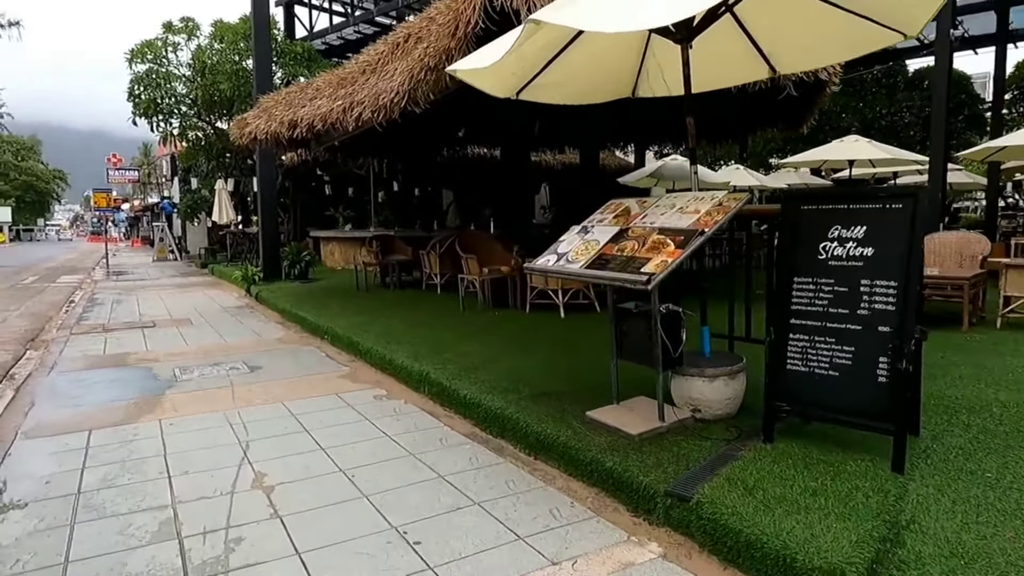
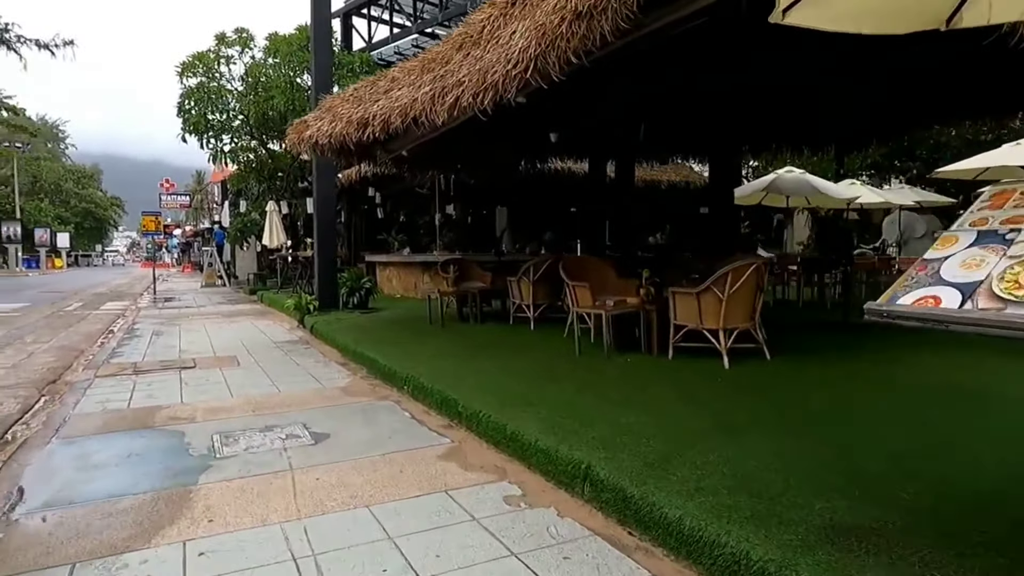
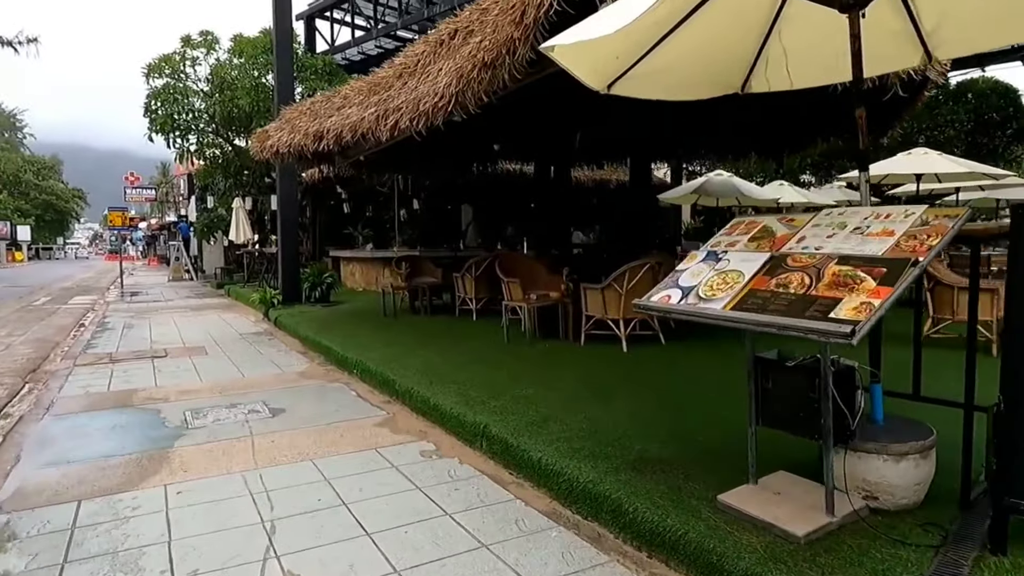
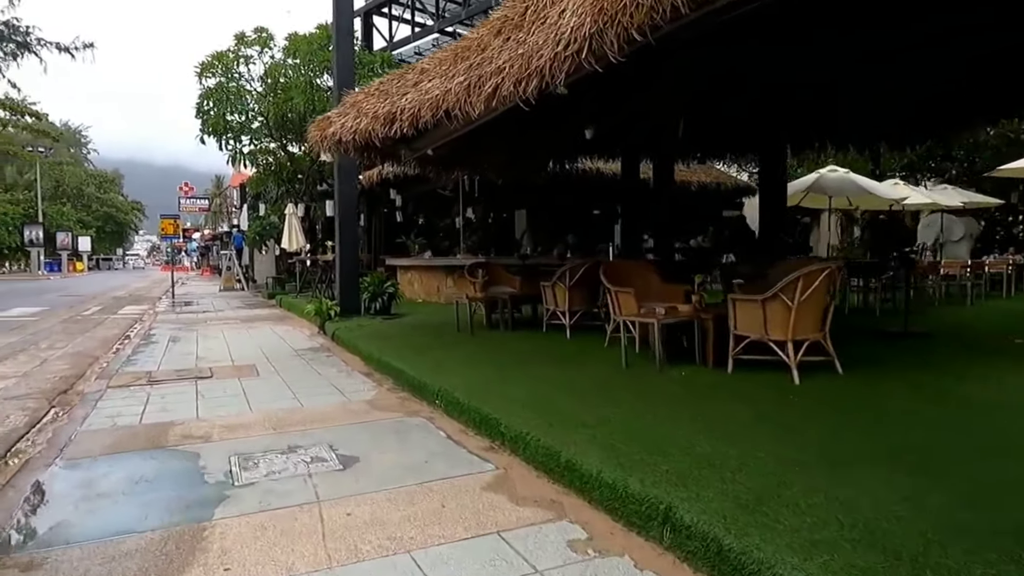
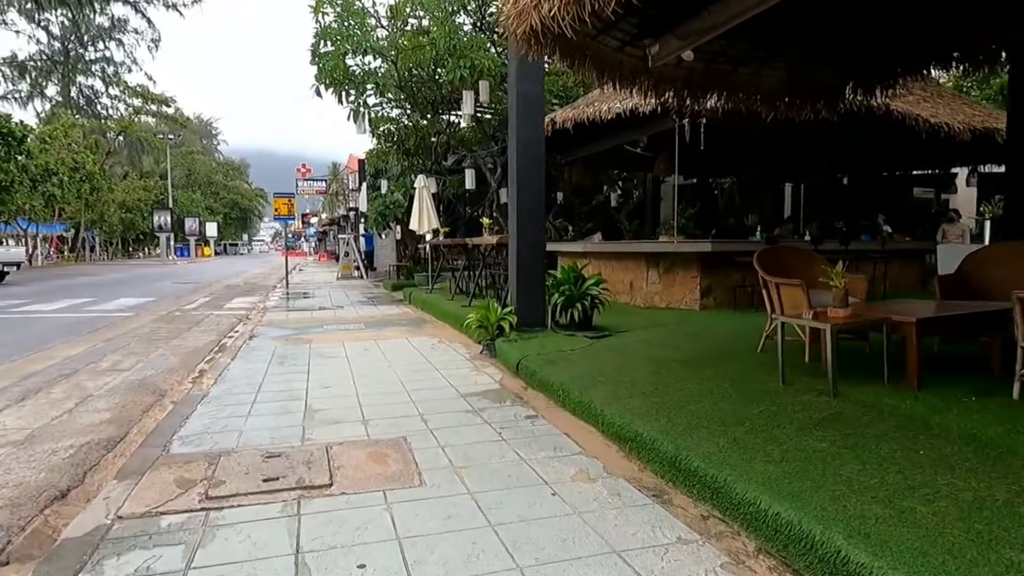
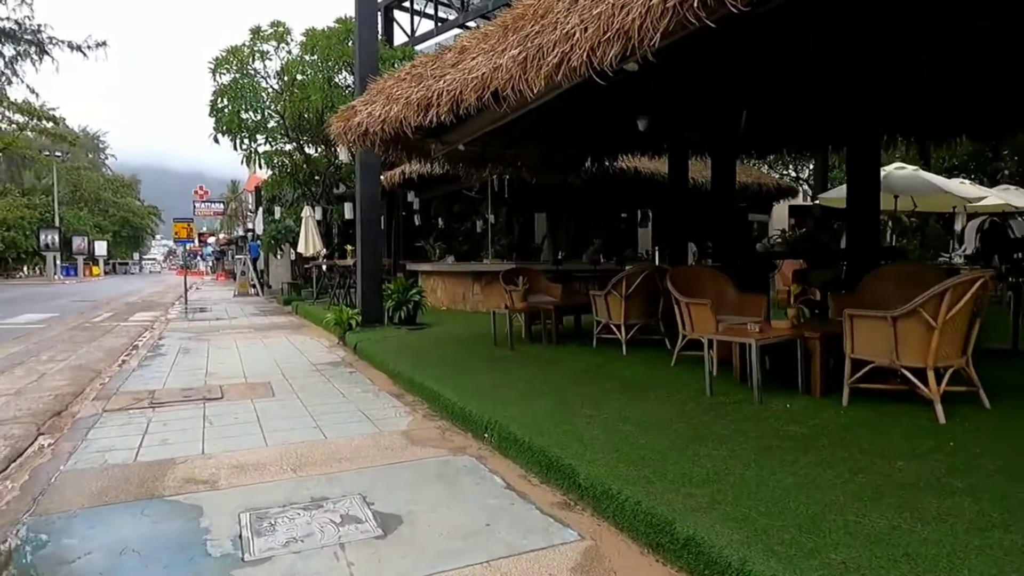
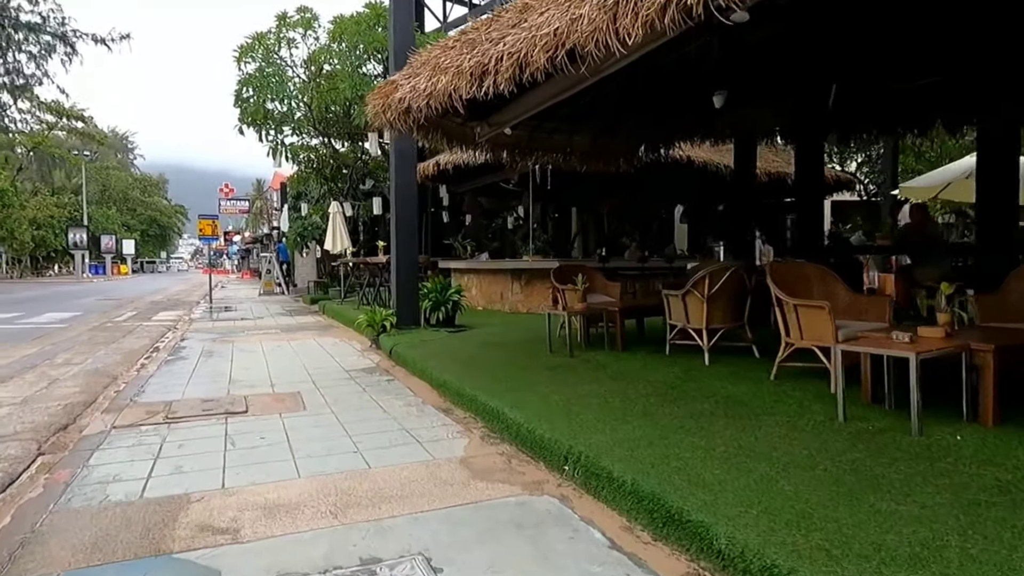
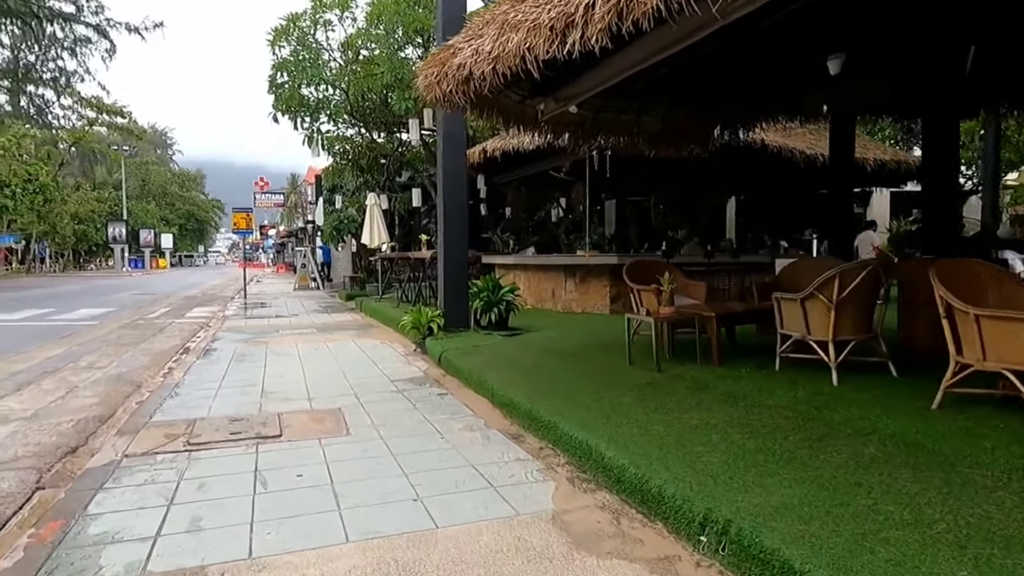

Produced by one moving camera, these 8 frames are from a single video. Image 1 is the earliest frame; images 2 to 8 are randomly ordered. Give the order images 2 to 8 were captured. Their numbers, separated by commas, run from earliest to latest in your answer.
3, 2, 4, 6, 7, 8, 5
